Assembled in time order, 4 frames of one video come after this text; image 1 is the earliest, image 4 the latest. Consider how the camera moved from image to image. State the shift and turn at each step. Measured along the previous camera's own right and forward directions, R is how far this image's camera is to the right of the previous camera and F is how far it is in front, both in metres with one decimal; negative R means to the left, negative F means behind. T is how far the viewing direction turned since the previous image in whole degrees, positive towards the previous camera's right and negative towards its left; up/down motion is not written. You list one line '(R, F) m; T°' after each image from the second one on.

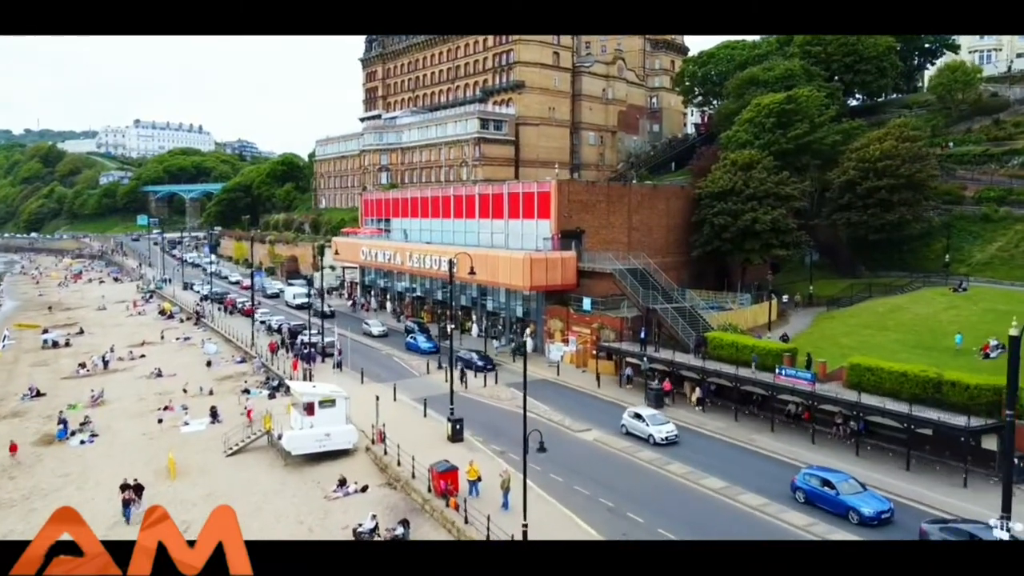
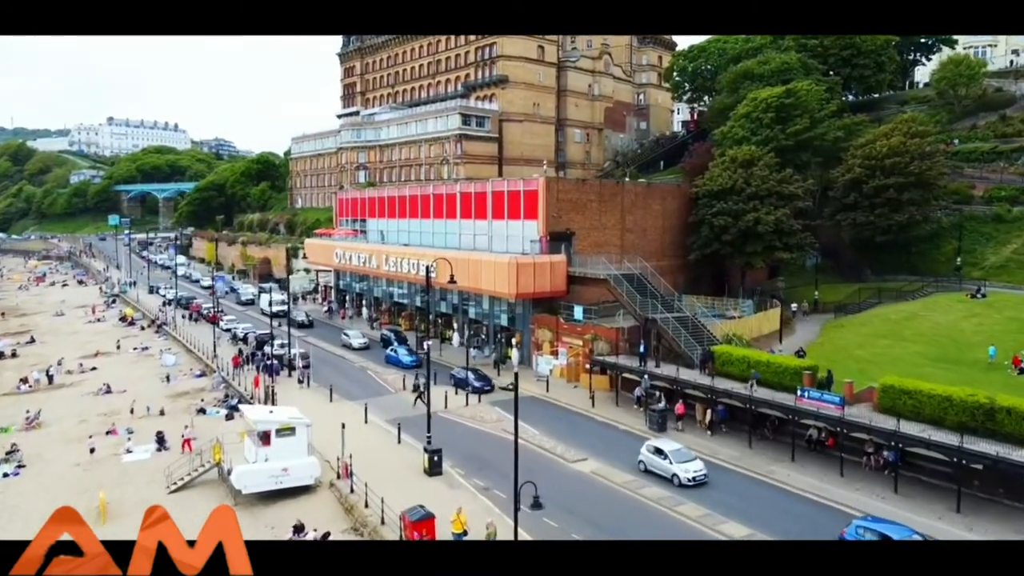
(0.0, +1.4) m; +1°
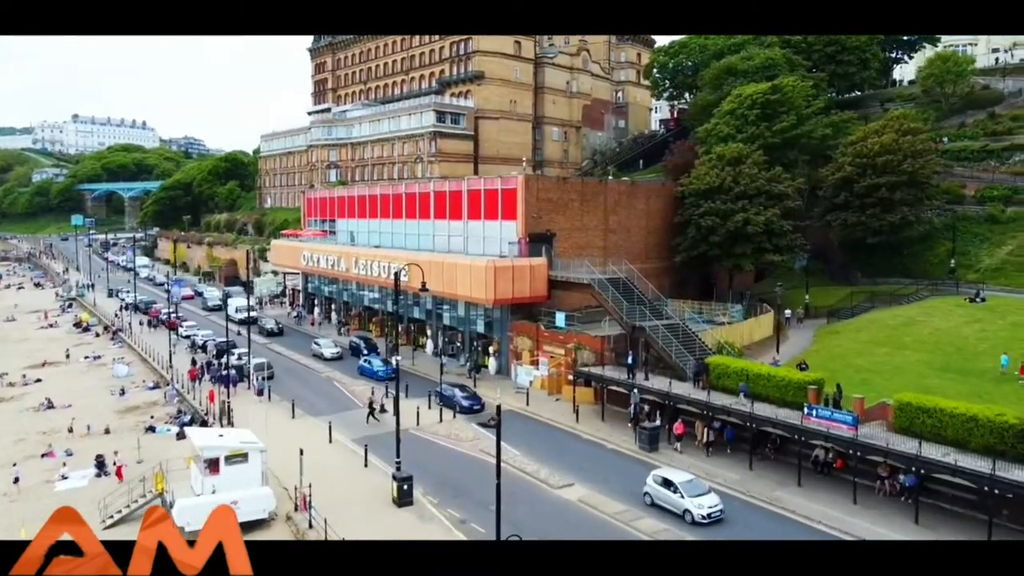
(0.0, +1.0) m; +2°
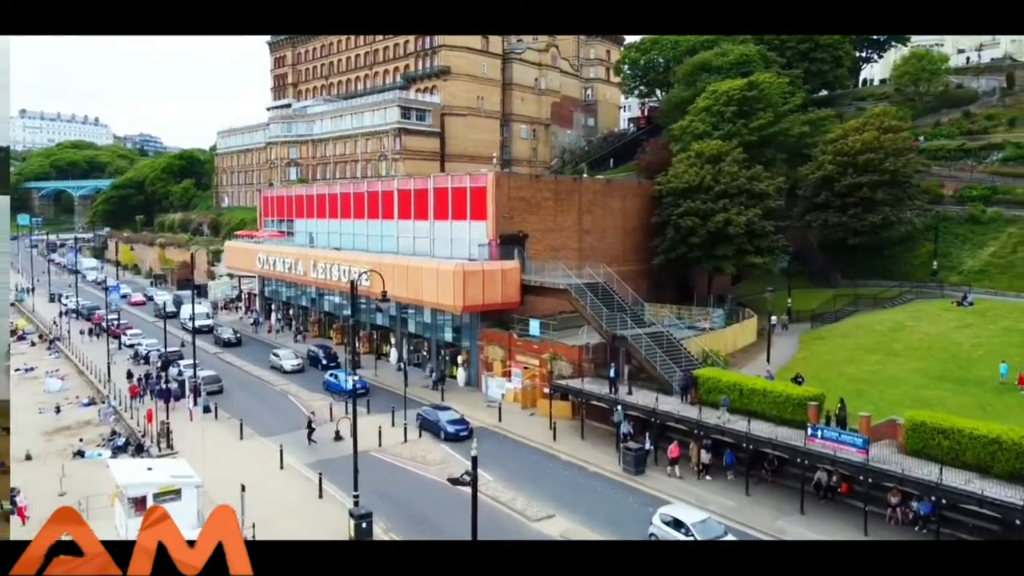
(-0.1, +1.0) m; +3°
